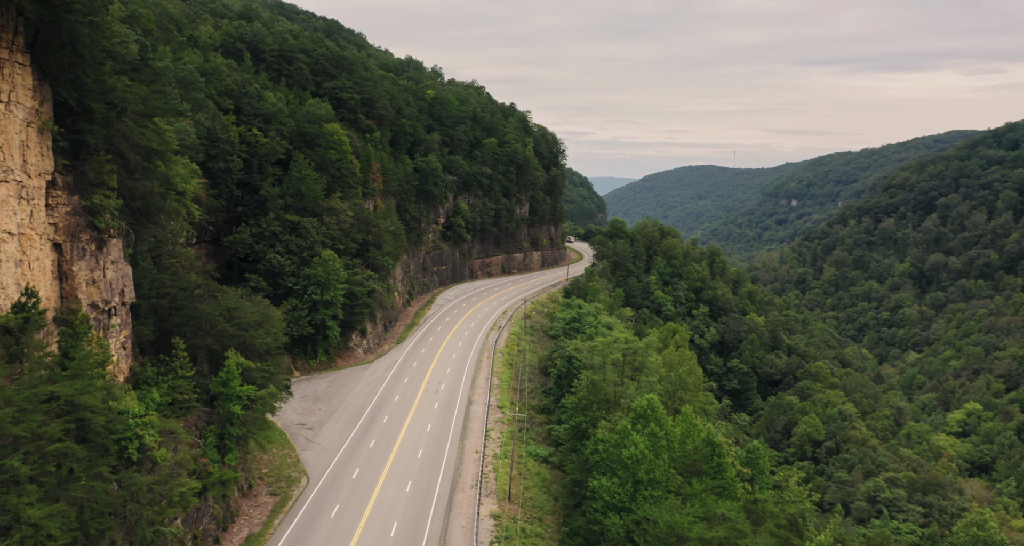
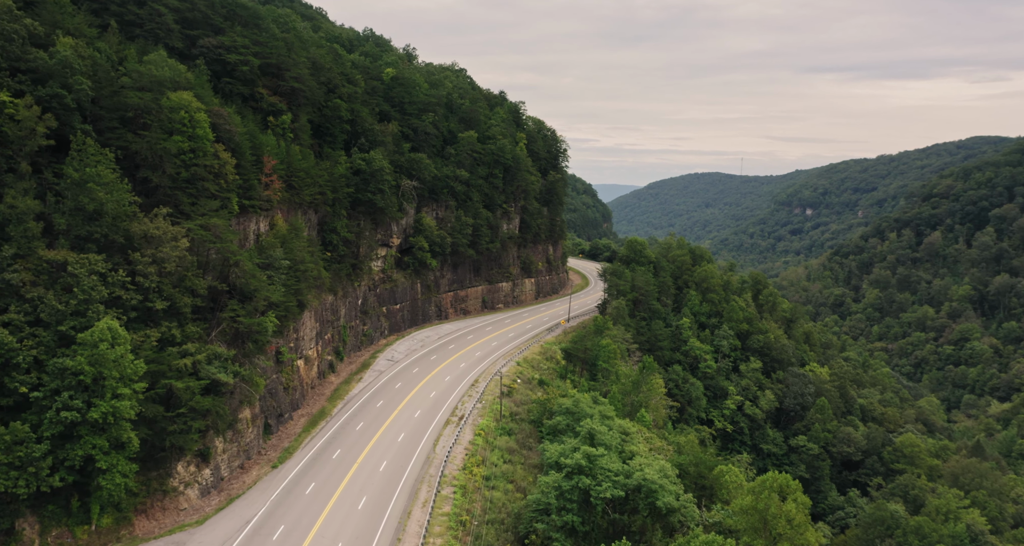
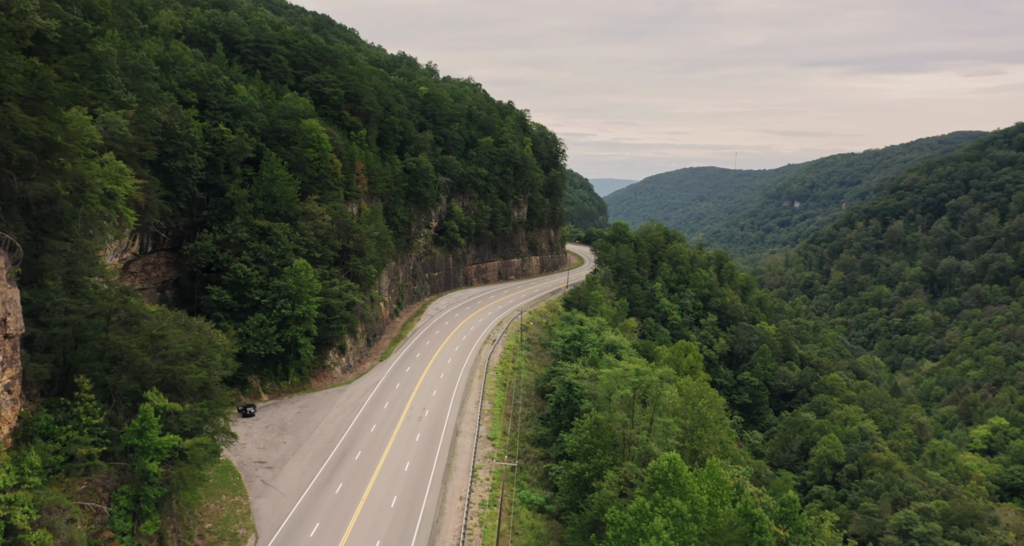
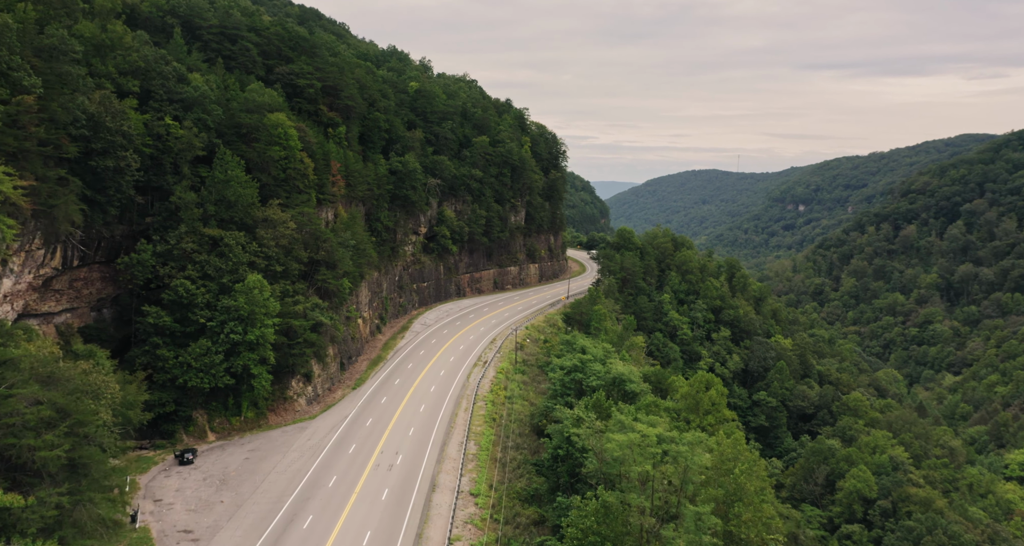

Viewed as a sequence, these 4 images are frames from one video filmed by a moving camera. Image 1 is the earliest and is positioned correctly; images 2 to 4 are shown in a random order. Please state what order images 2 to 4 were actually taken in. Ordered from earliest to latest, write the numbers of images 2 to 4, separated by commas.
3, 4, 2
